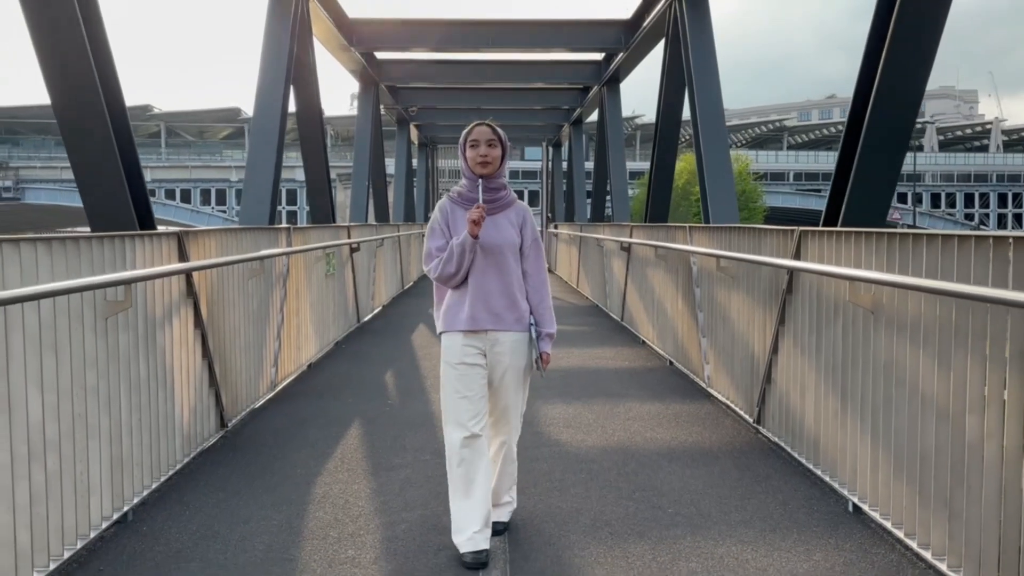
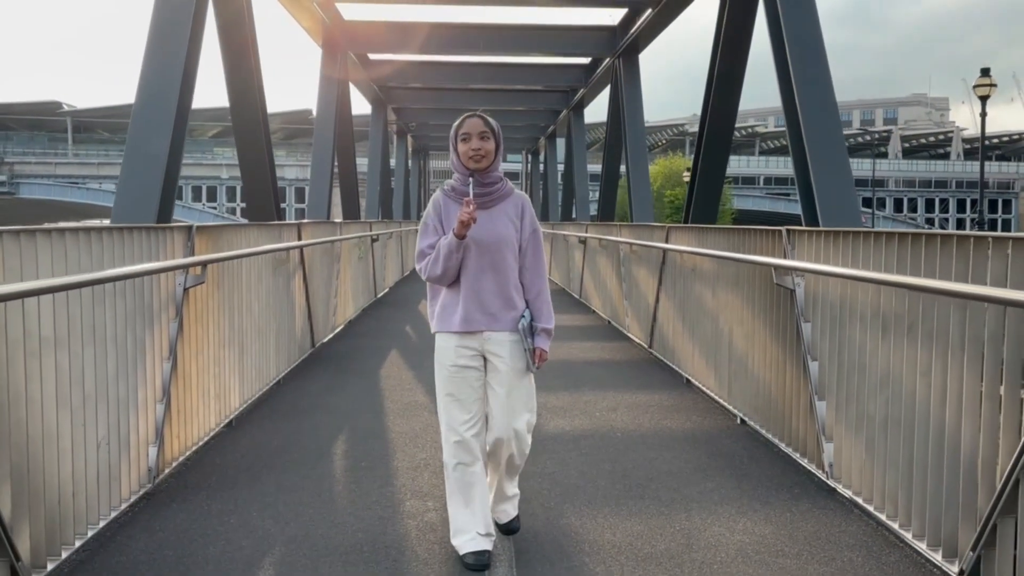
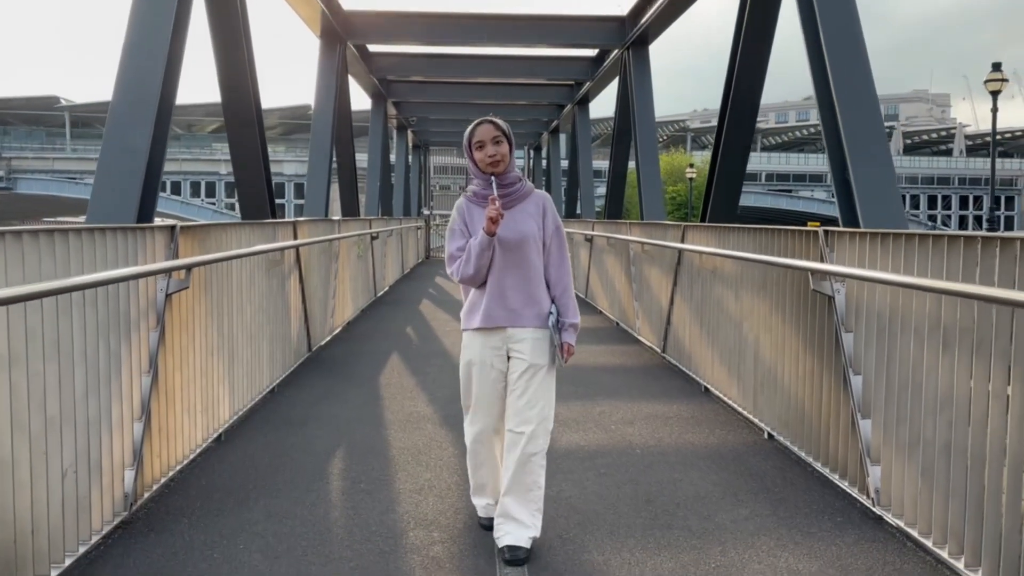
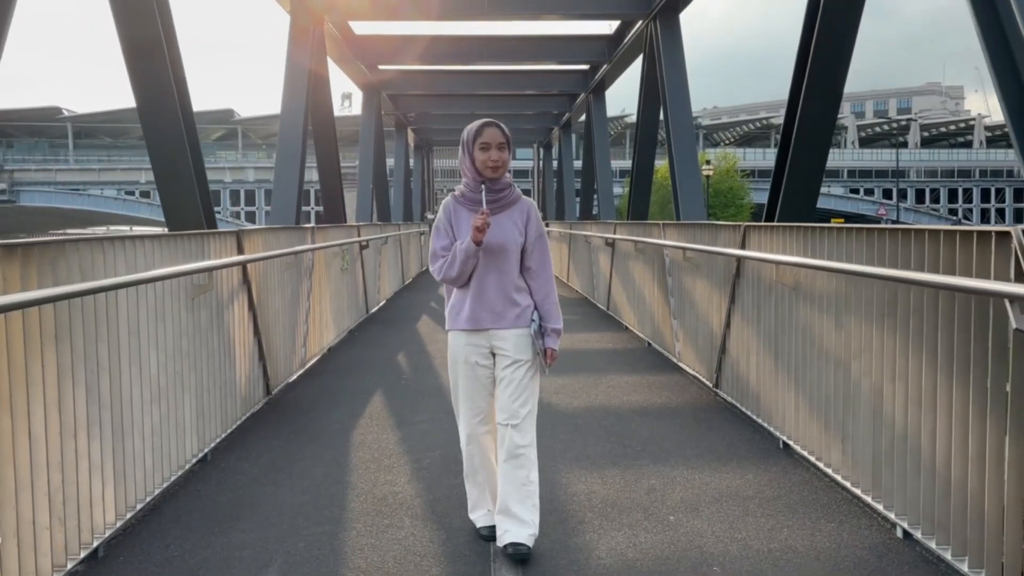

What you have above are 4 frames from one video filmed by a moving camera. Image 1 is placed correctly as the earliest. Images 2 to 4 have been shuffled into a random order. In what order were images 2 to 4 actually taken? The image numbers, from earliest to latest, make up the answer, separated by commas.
4, 3, 2
